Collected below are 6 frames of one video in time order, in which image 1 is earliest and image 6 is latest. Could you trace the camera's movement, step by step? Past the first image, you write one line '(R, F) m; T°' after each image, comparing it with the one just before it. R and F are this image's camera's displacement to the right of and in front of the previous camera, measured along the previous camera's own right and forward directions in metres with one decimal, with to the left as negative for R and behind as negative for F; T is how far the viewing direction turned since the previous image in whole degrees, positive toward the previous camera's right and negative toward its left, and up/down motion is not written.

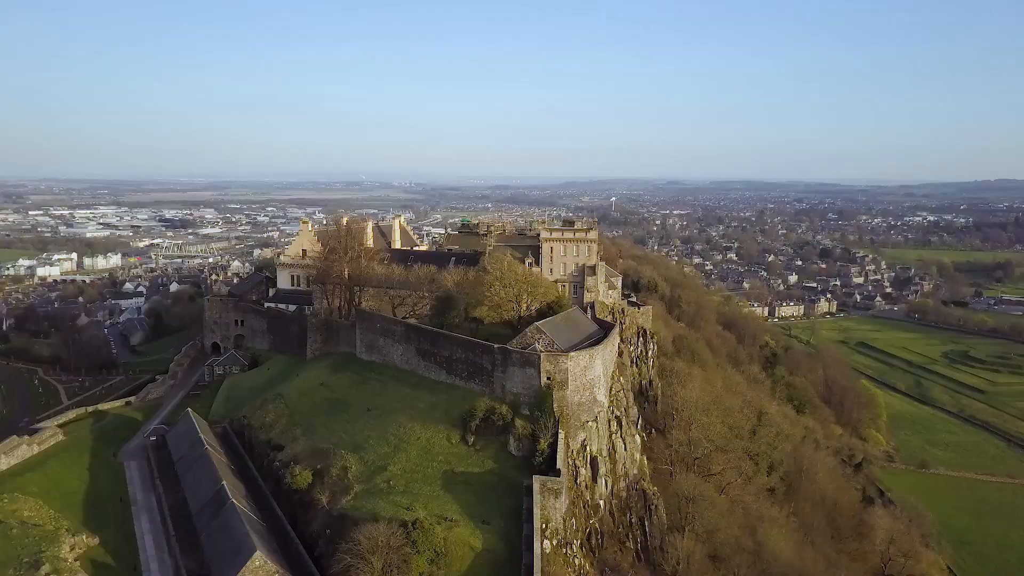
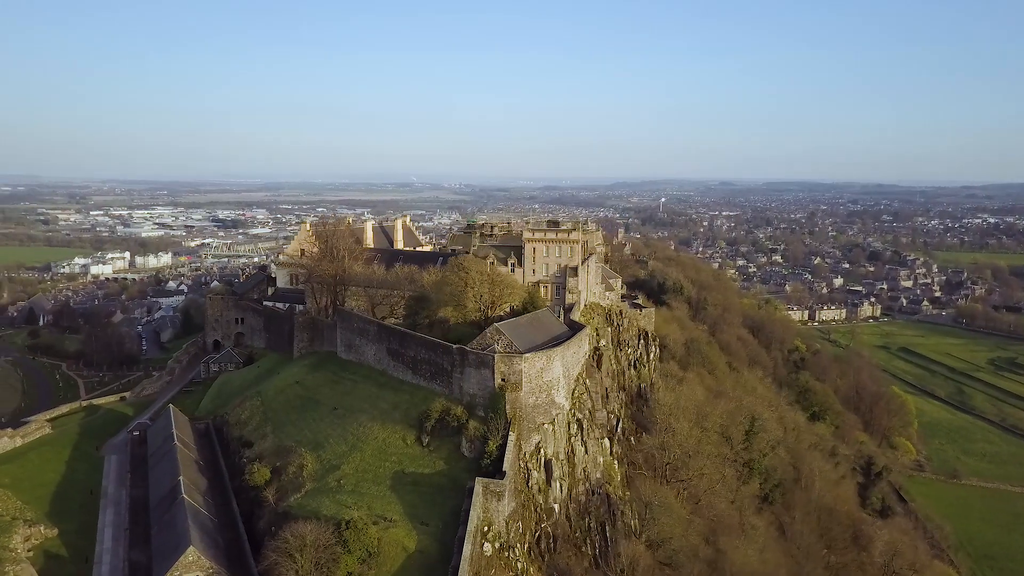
(+2.4, +0.3) m; -3°
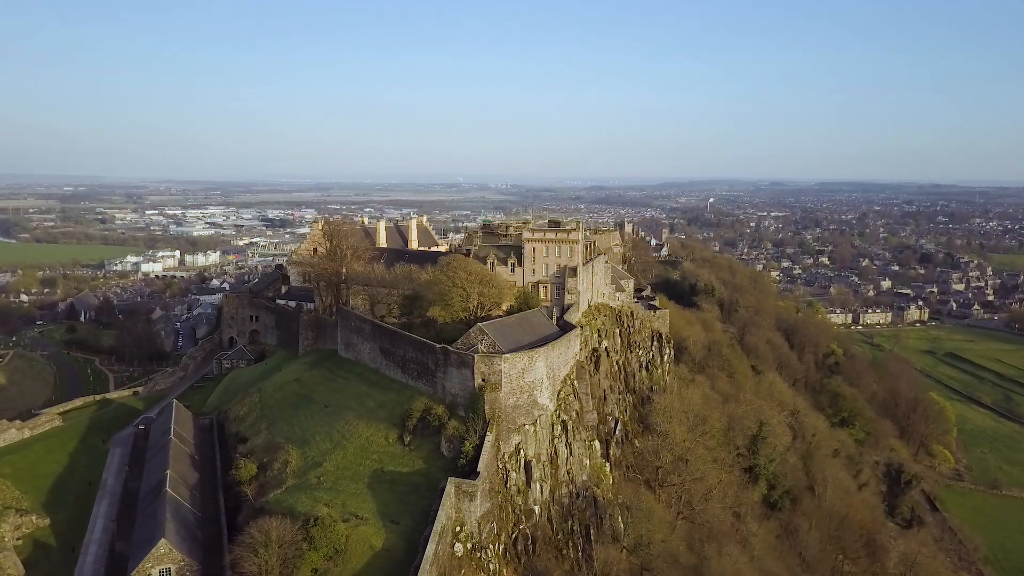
(+1.6, +0.2) m; -3°
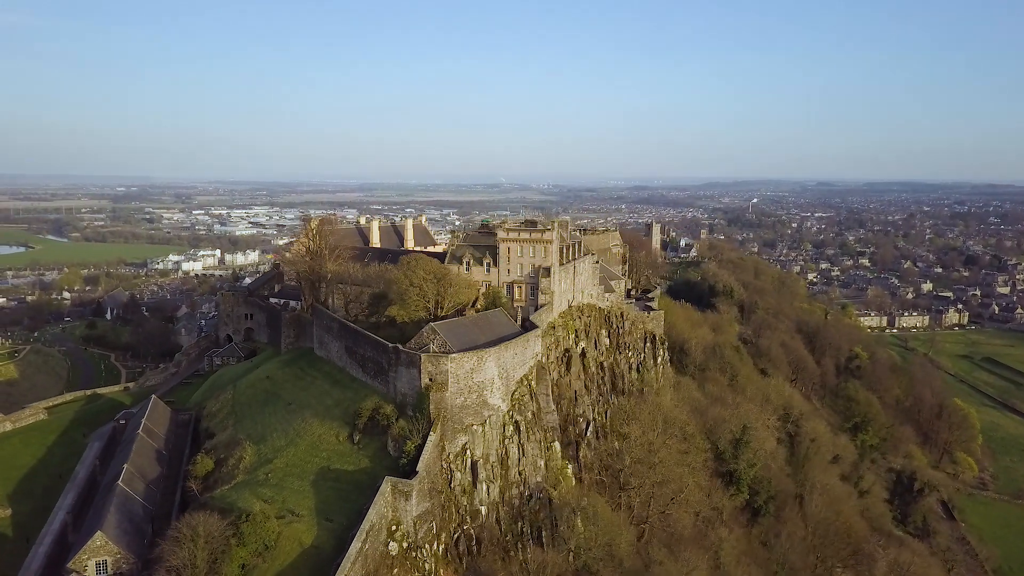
(+2.4, +0.1) m; -2°
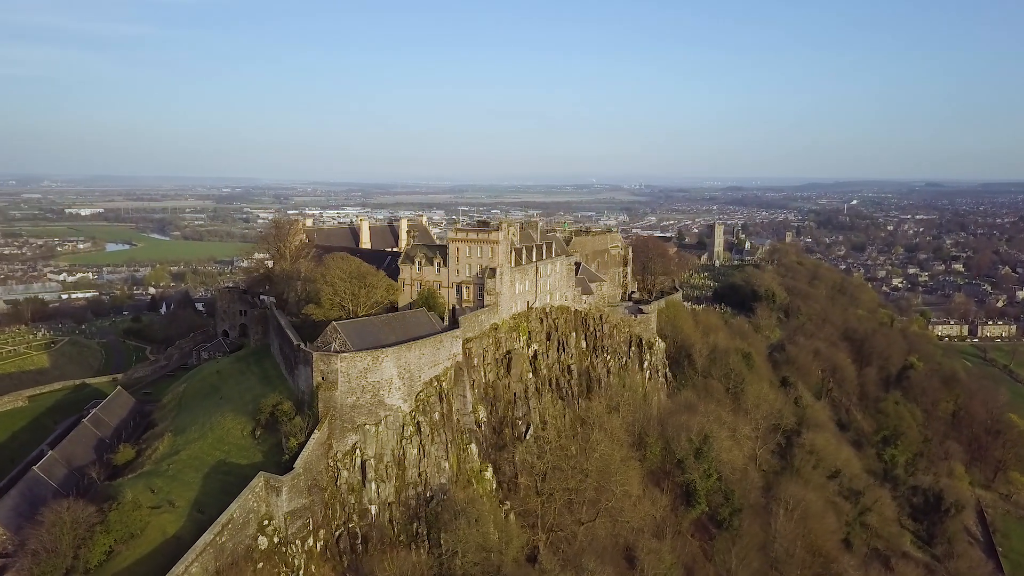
(+5.0, +0.4) m; -5°
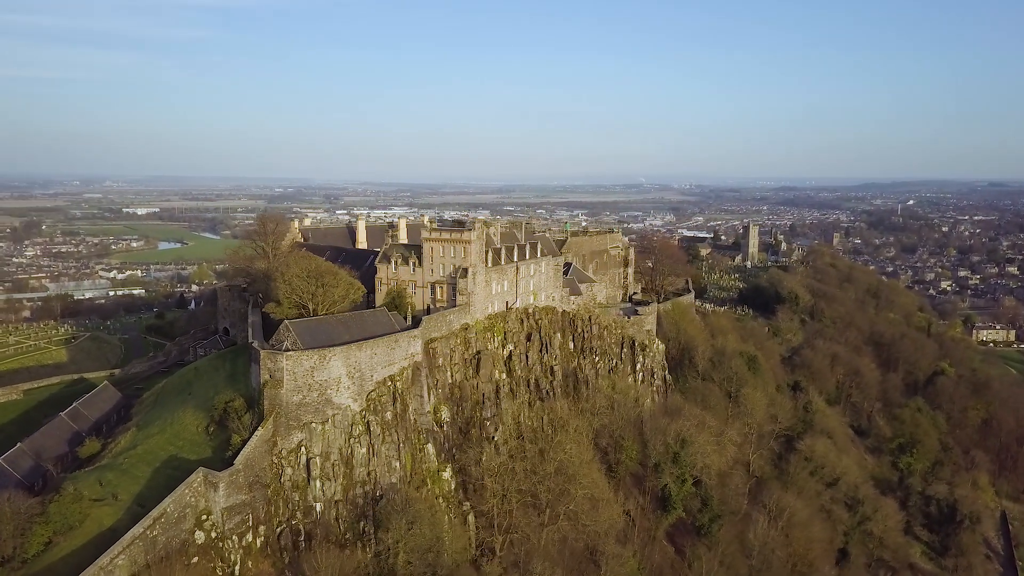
(+2.6, +0.1) m; -3°
